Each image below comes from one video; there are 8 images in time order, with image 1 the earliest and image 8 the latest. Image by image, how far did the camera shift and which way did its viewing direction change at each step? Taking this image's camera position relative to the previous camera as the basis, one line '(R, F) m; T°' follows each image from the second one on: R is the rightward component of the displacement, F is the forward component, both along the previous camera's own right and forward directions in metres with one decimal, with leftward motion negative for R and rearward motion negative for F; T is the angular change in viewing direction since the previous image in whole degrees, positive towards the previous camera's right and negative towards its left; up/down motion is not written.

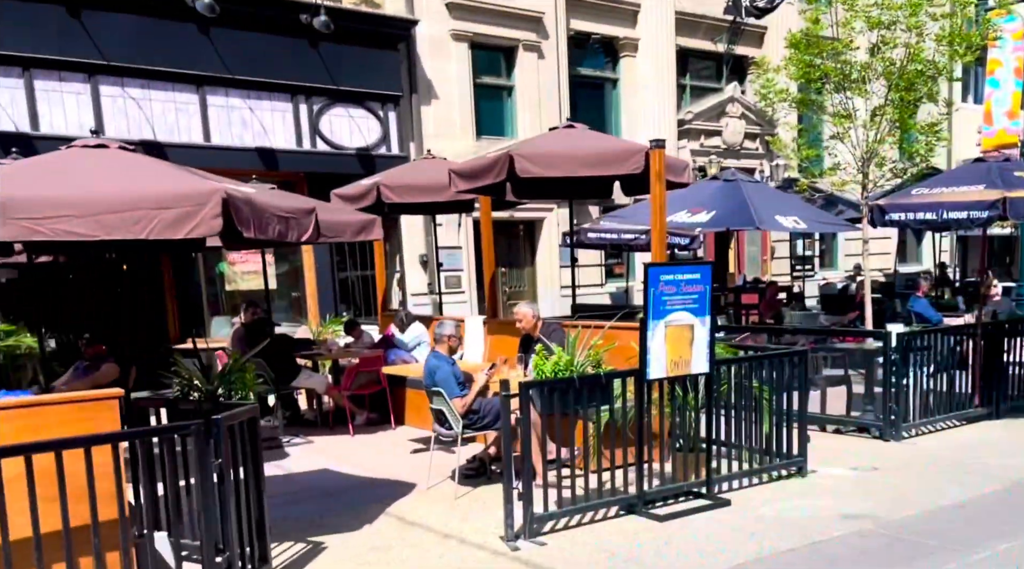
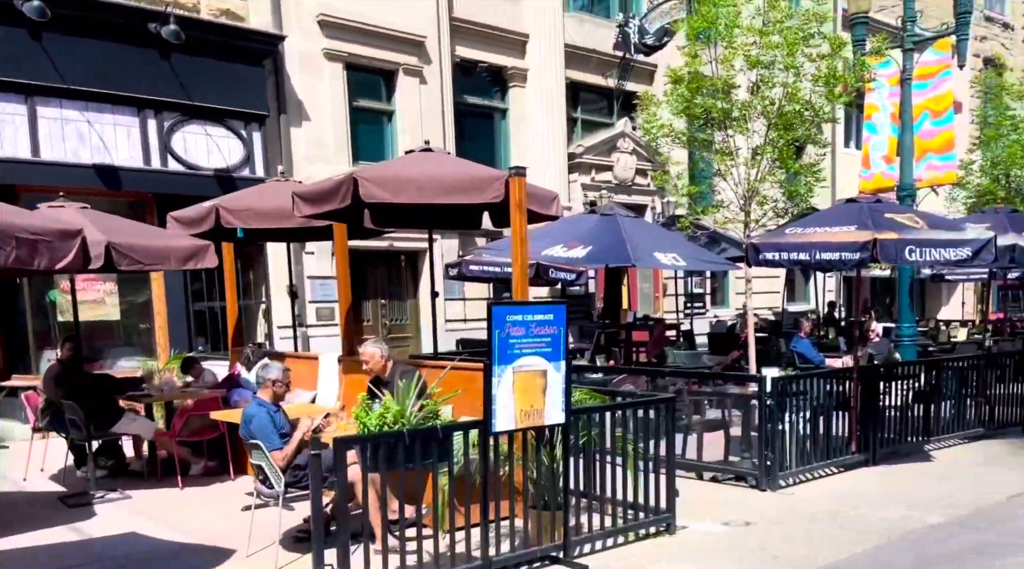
(+0.4, +0.6) m; +6°
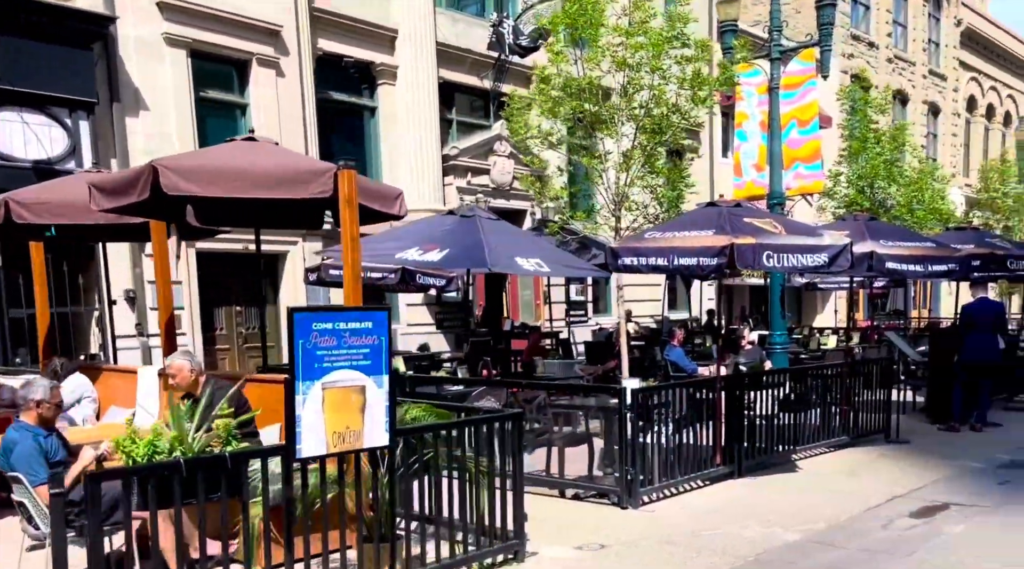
(+0.4, +0.5) m; +7°
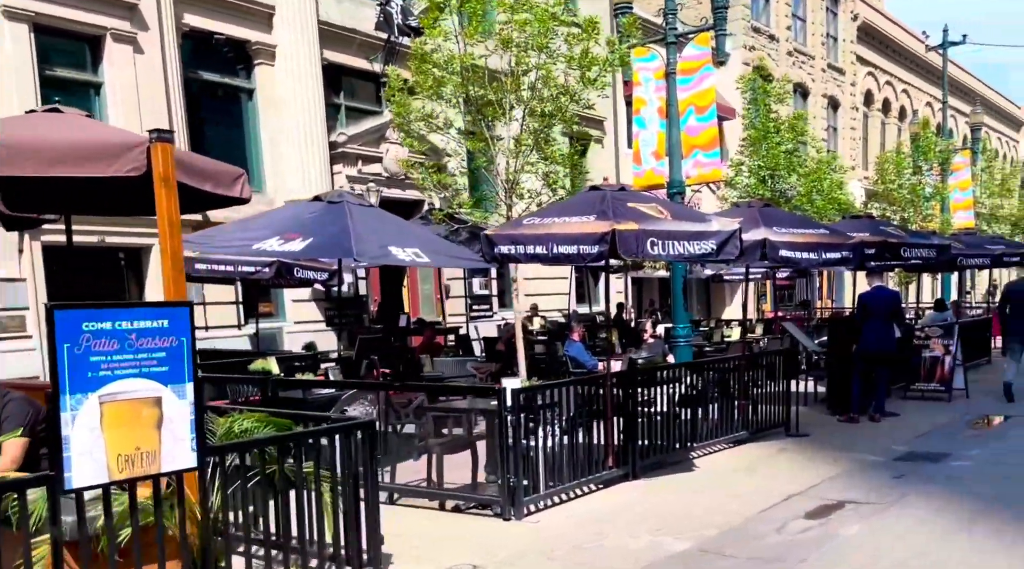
(+0.4, +0.6) m; +5°
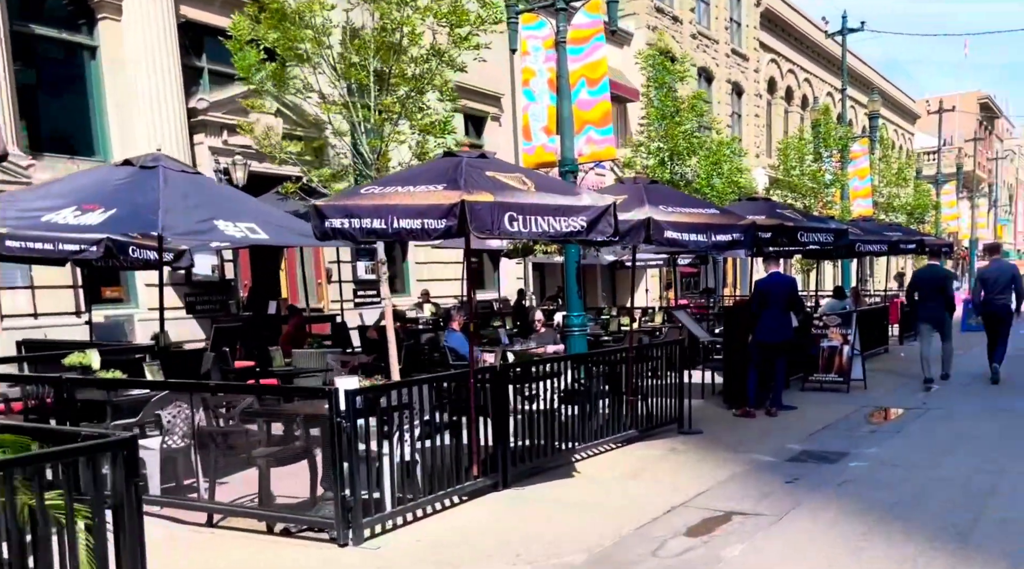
(+0.5, +1.0) m; +5°
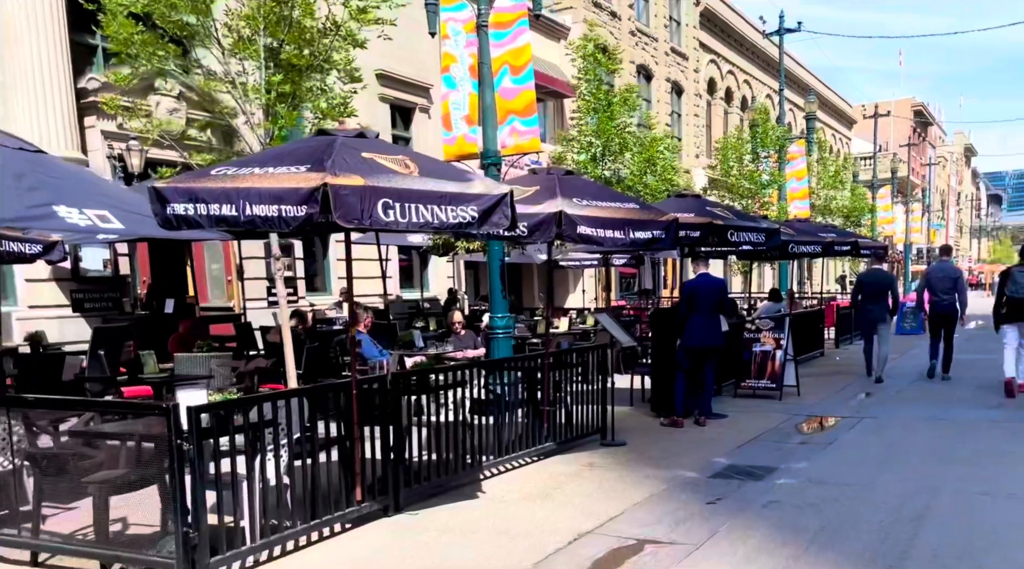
(+0.4, +0.8) m; +3°
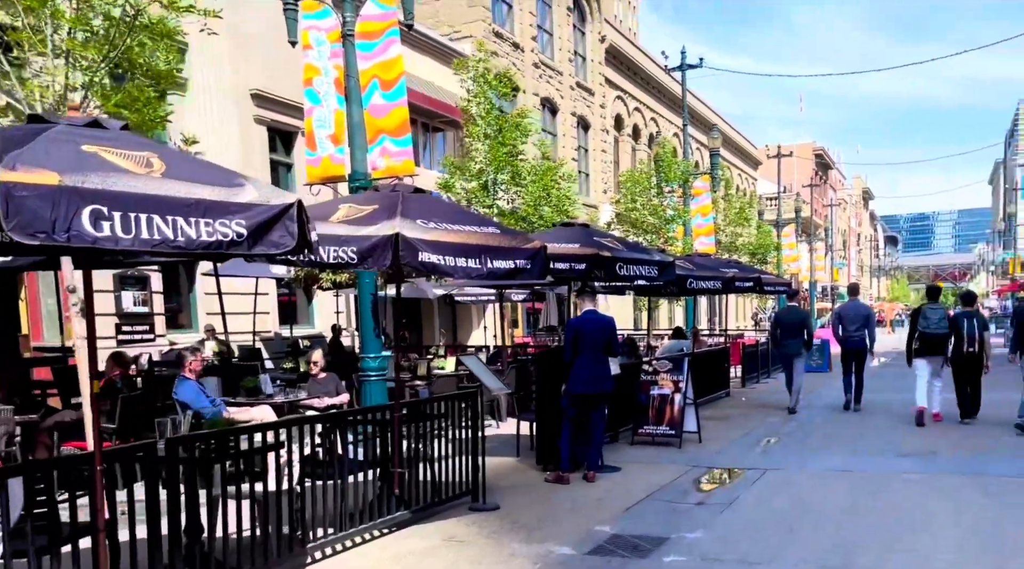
(+0.6, +1.3) m; +5°
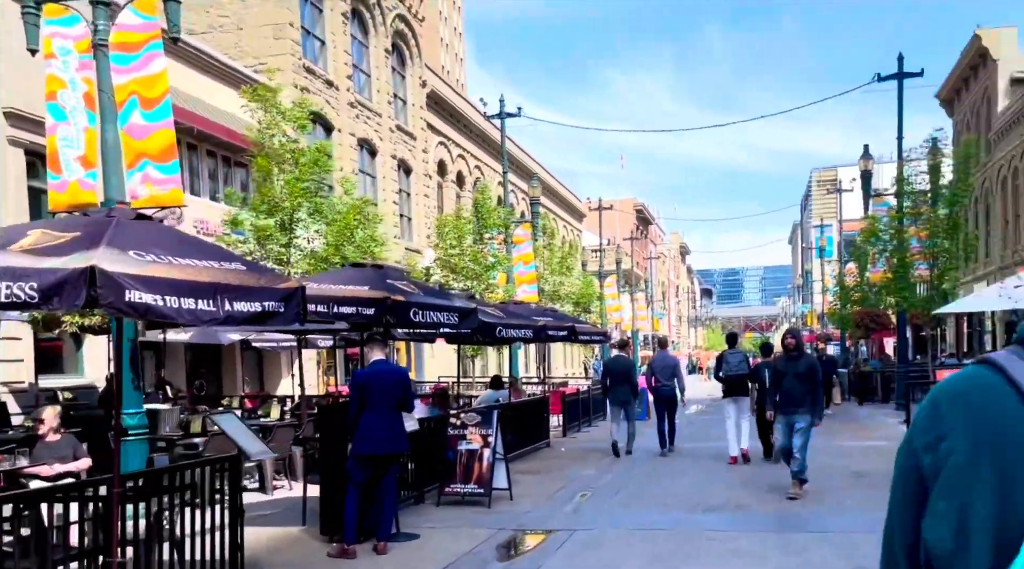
(+0.5, +0.9) m; +11°
